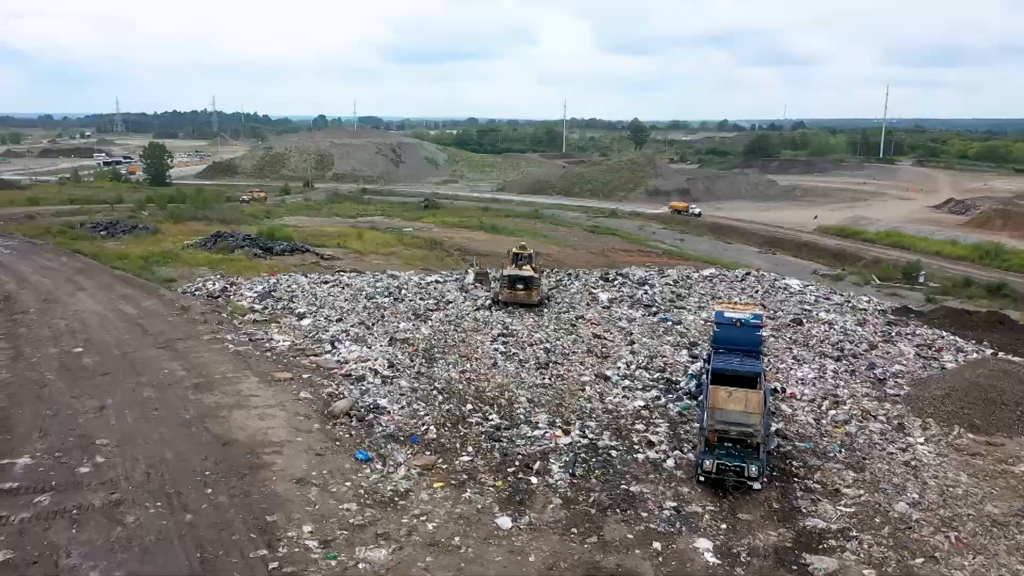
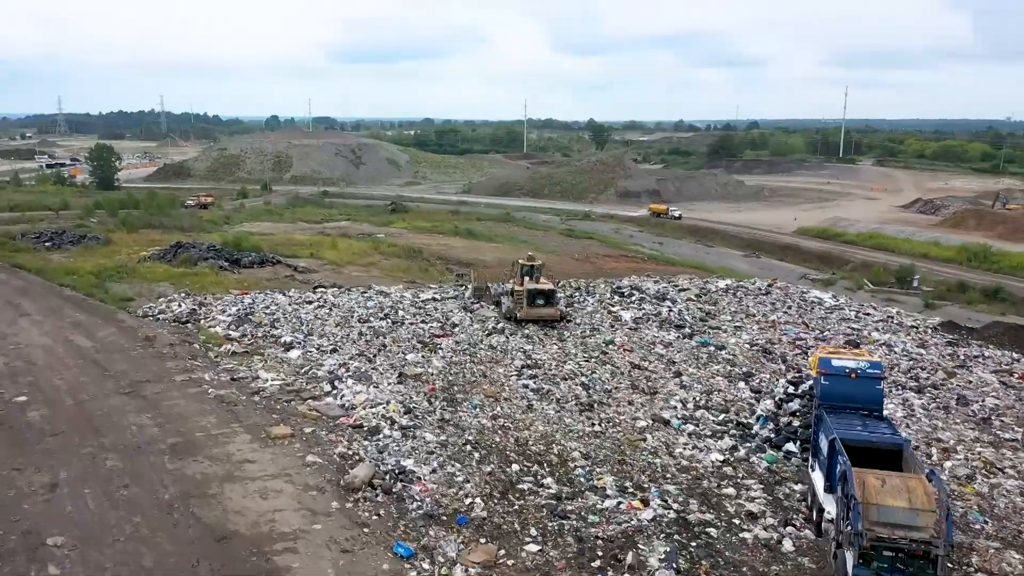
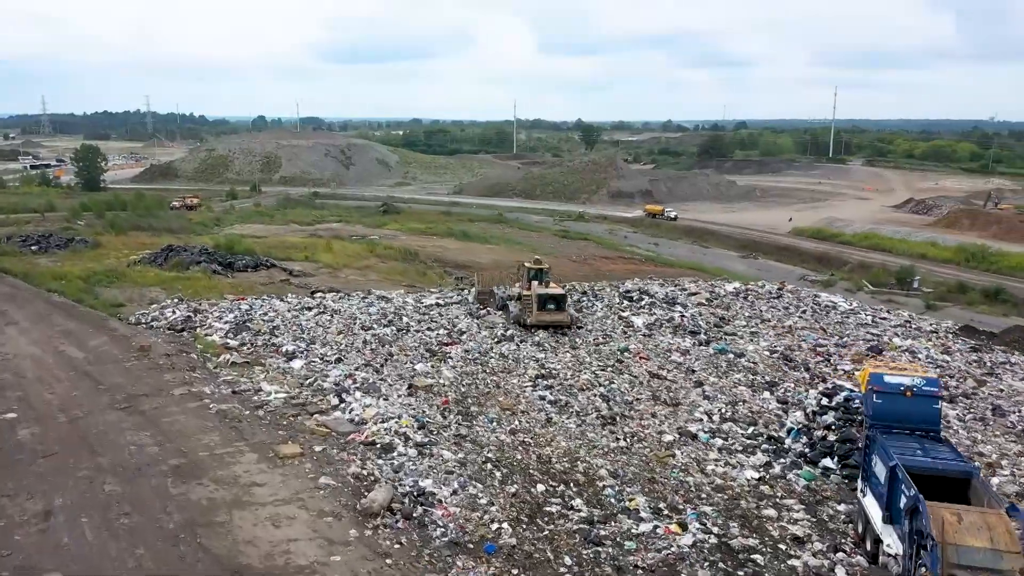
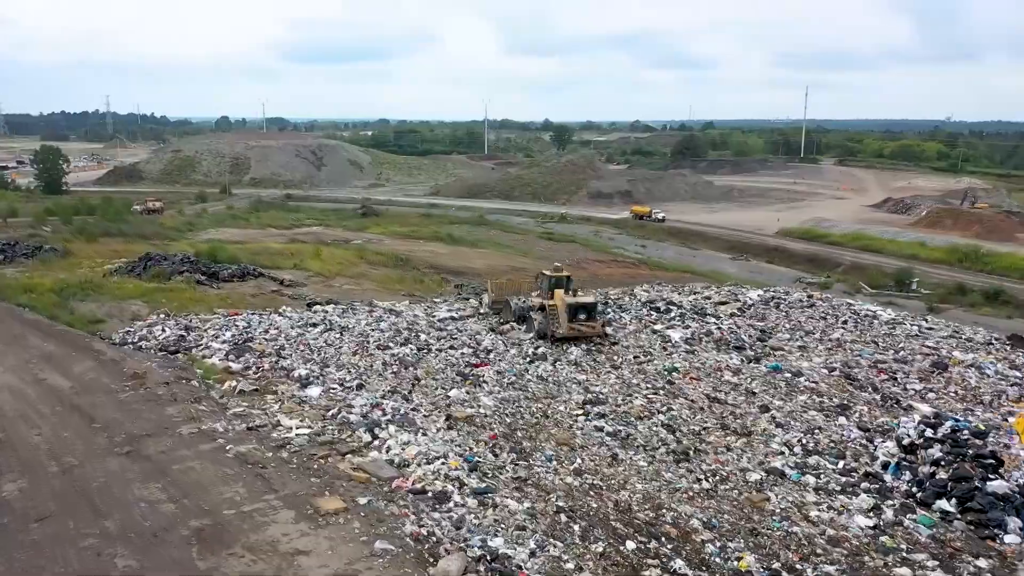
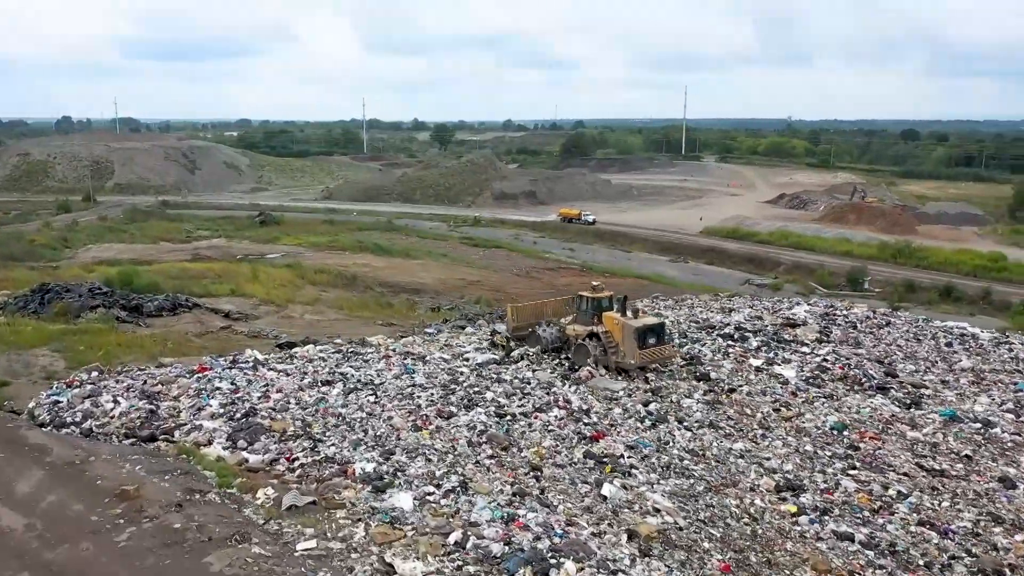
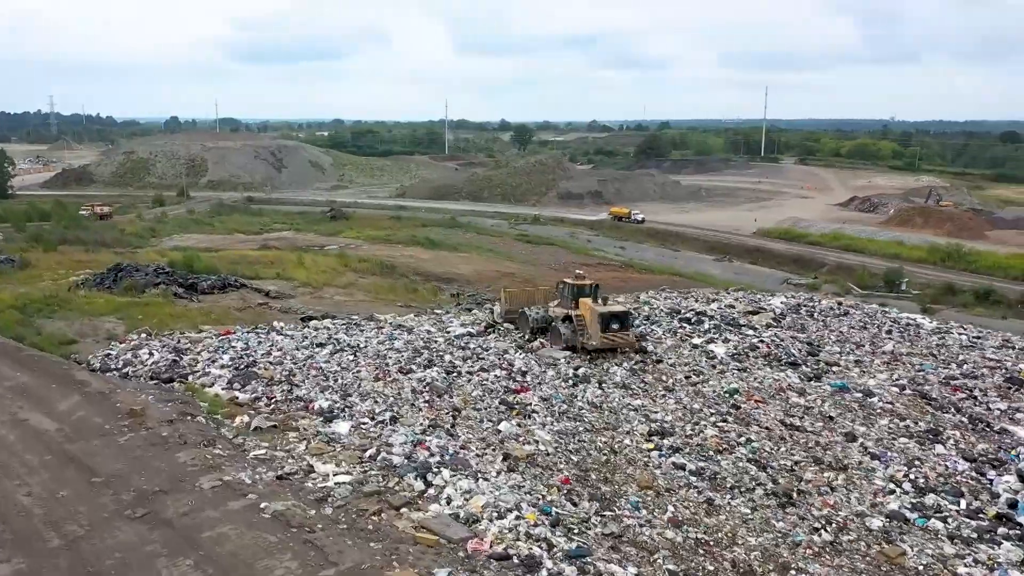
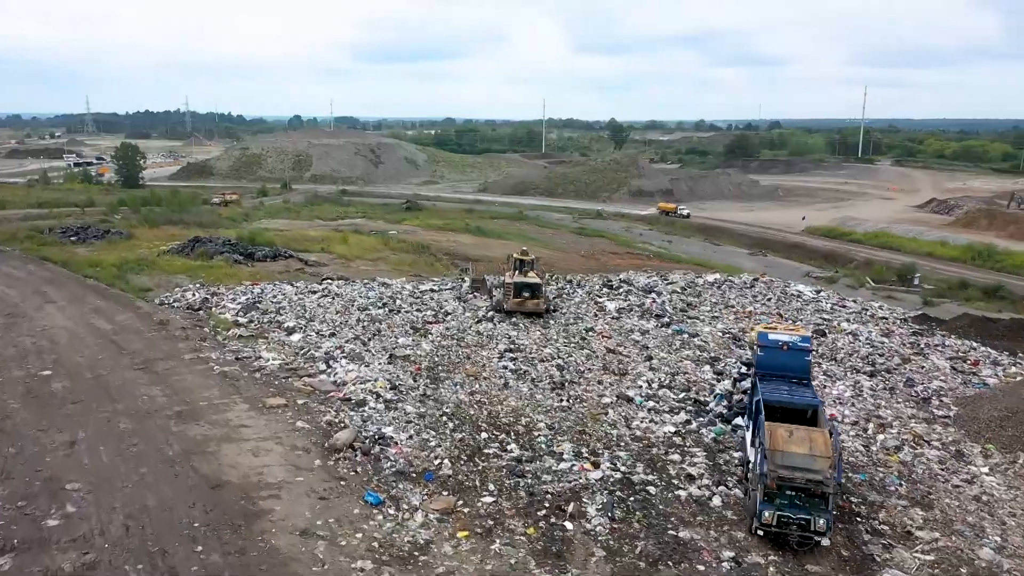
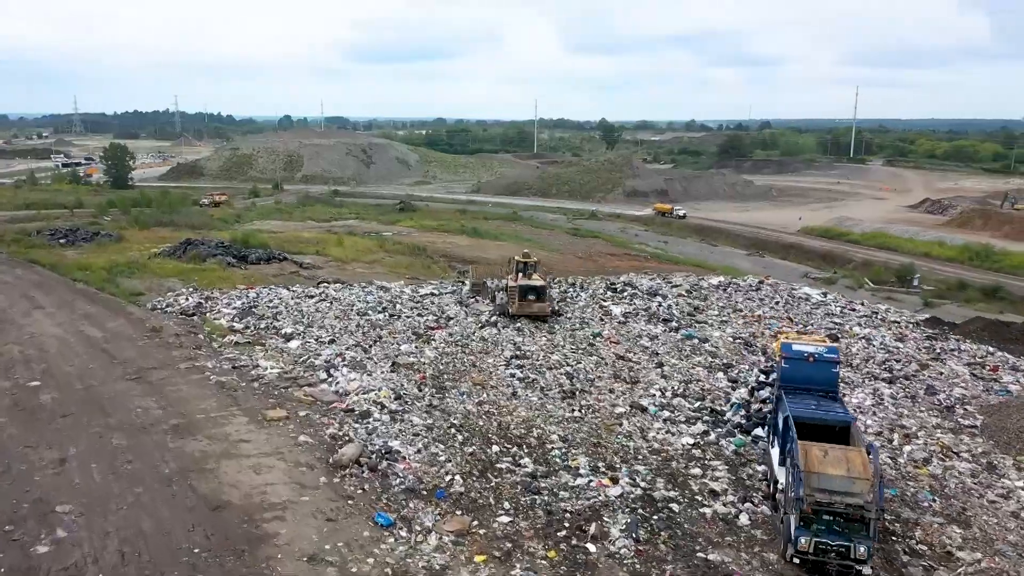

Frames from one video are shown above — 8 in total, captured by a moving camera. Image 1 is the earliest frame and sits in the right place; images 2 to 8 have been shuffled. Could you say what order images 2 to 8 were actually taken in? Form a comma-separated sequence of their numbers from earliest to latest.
7, 8, 2, 3, 4, 6, 5
